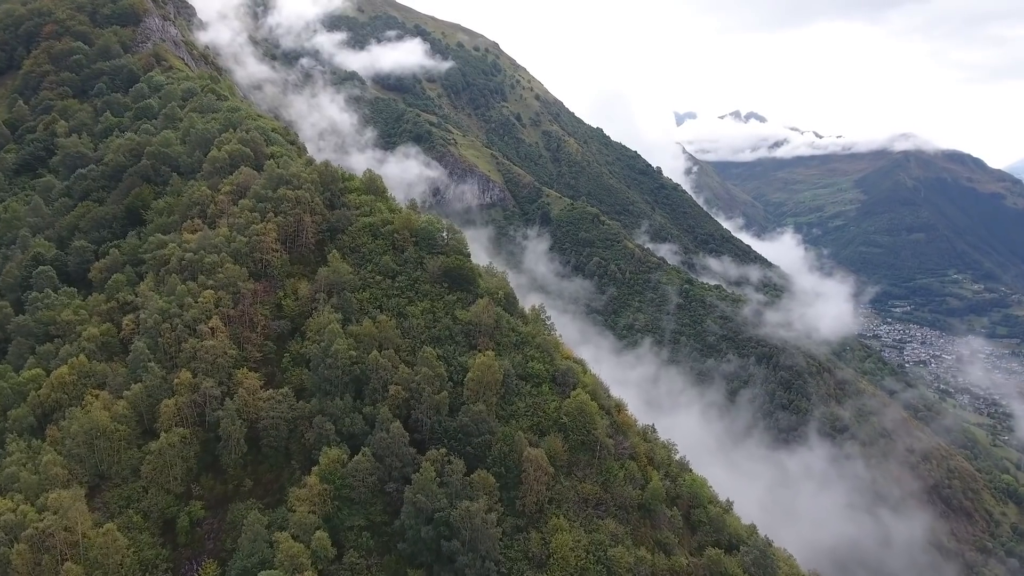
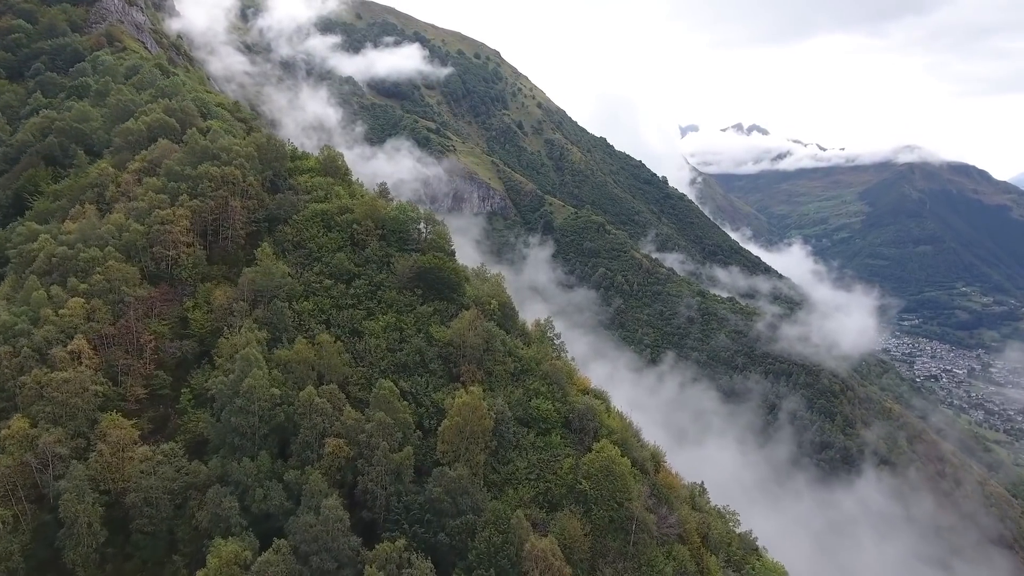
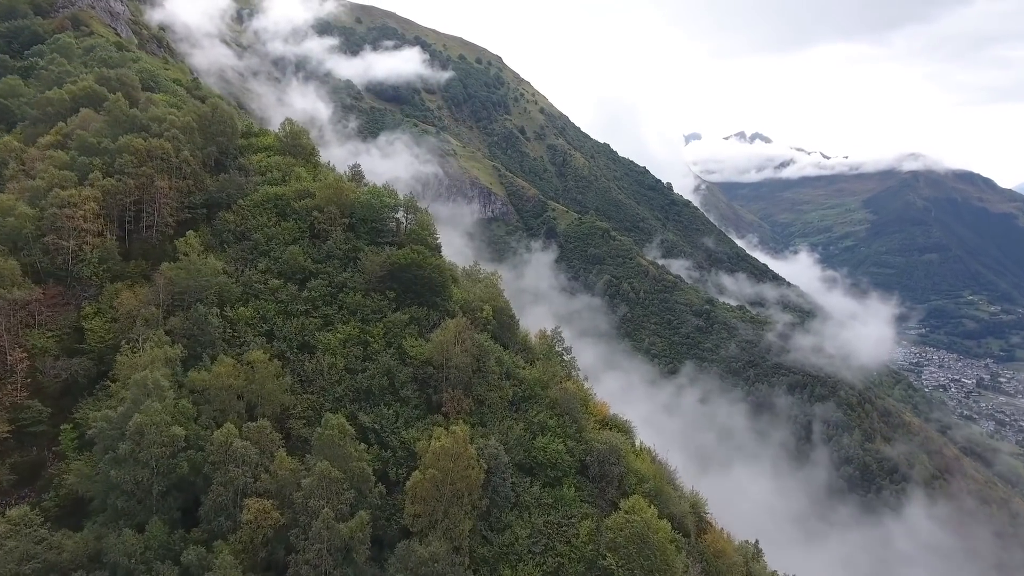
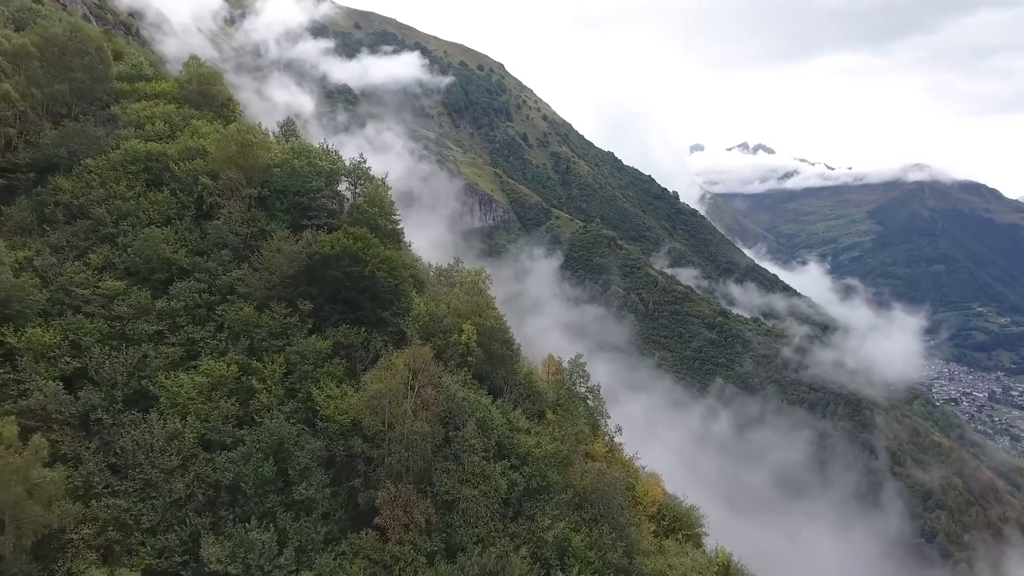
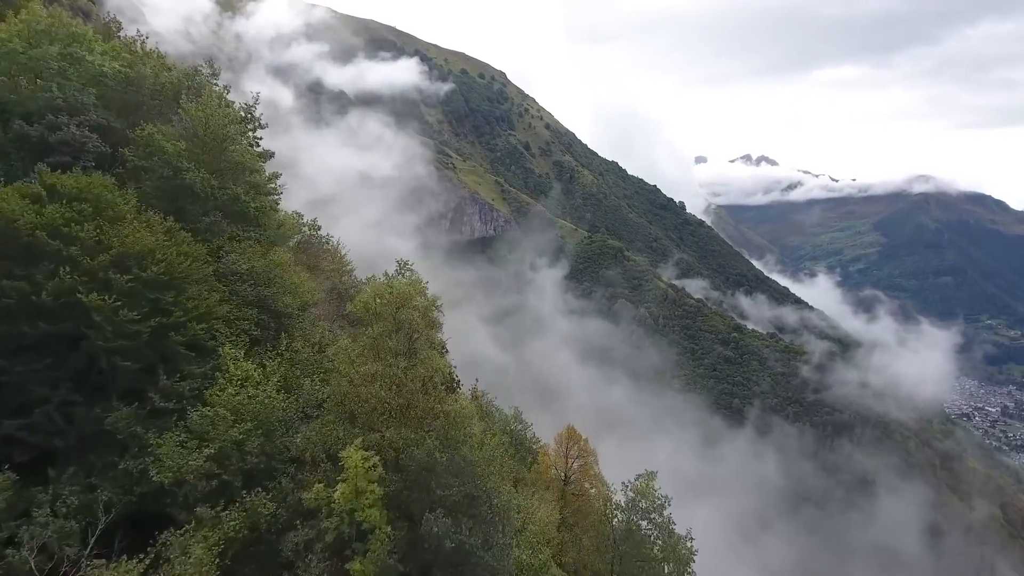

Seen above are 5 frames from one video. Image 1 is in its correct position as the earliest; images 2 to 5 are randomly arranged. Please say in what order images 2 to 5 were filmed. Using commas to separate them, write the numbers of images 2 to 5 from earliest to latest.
2, 3, 4, 5
